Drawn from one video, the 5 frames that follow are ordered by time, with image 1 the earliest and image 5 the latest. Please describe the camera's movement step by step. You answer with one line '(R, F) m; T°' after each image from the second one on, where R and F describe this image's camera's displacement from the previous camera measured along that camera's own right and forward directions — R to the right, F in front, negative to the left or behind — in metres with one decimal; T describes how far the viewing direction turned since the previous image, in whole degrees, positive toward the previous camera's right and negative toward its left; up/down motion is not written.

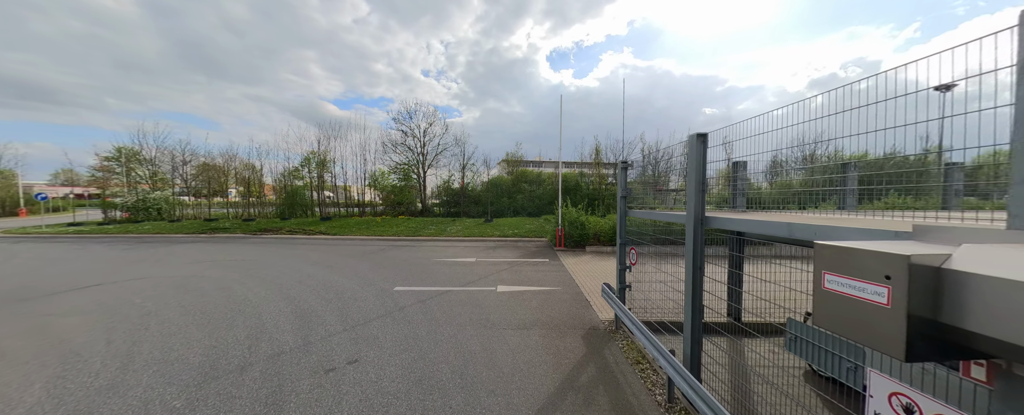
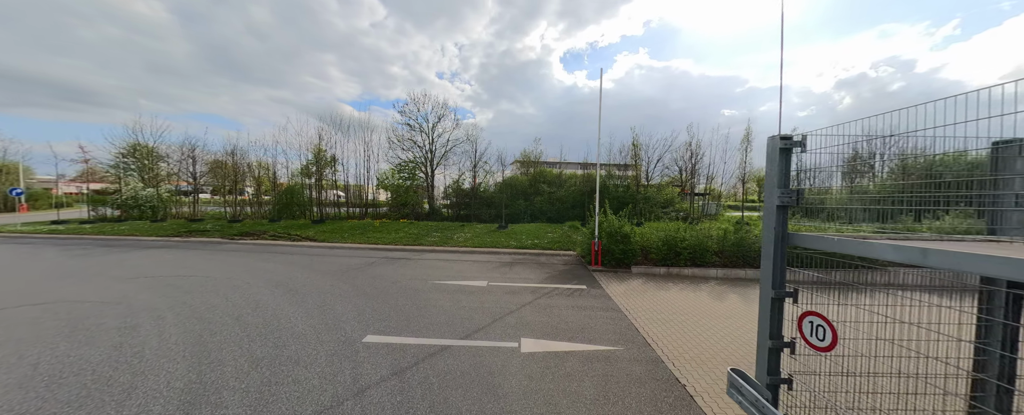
(-0.4, +2.4) m; -2°
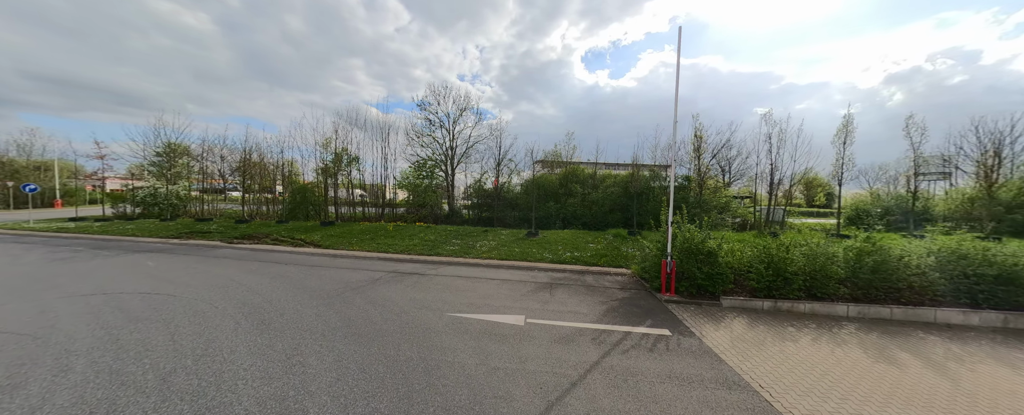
(-0.6, +2.0) m; -4°
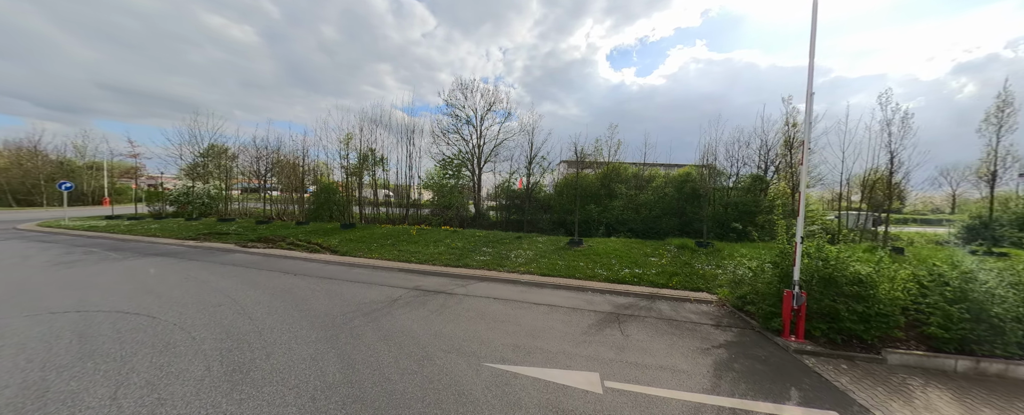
(-0.6, +1.5) m; -4°
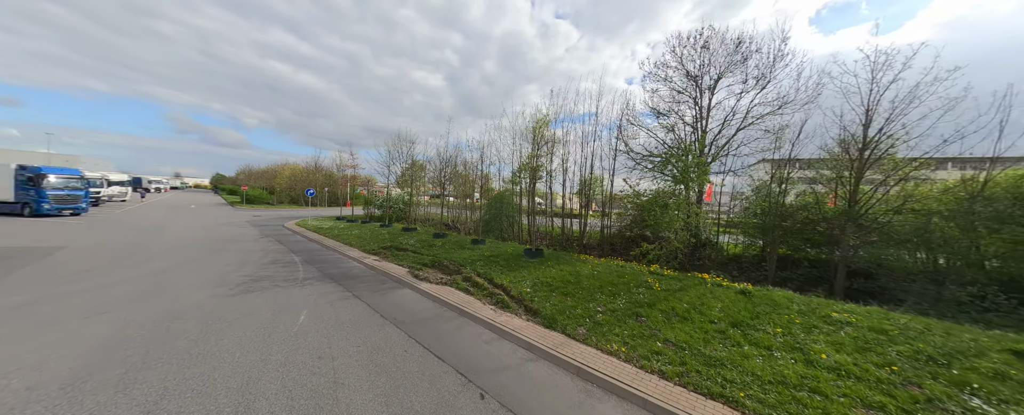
(-3.8, +4.3) m; -27°
